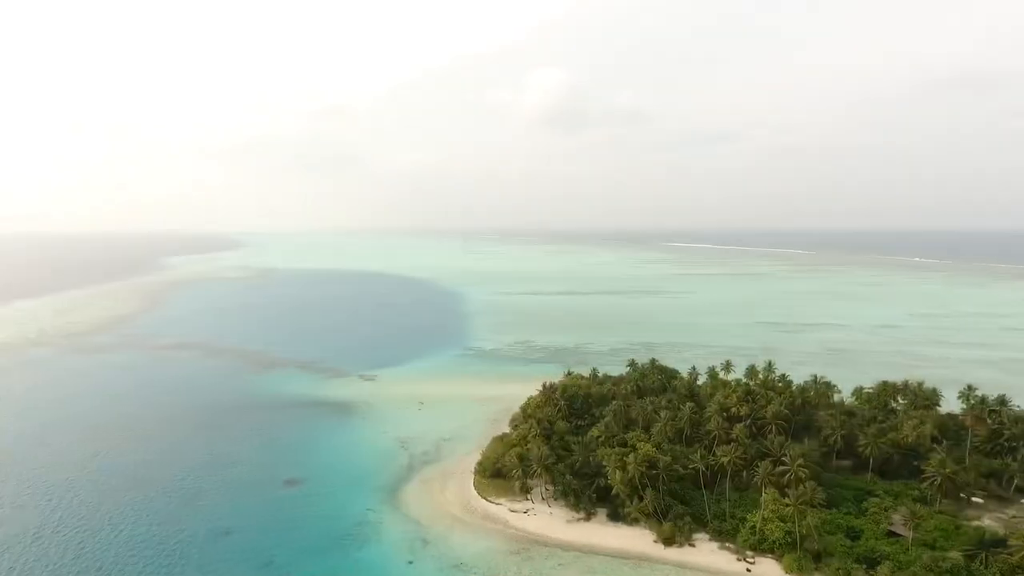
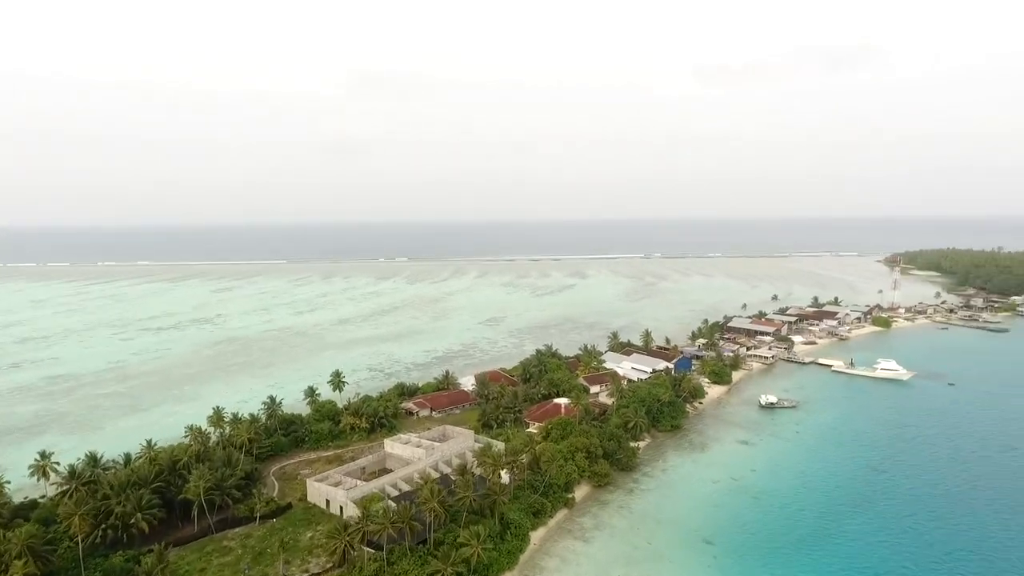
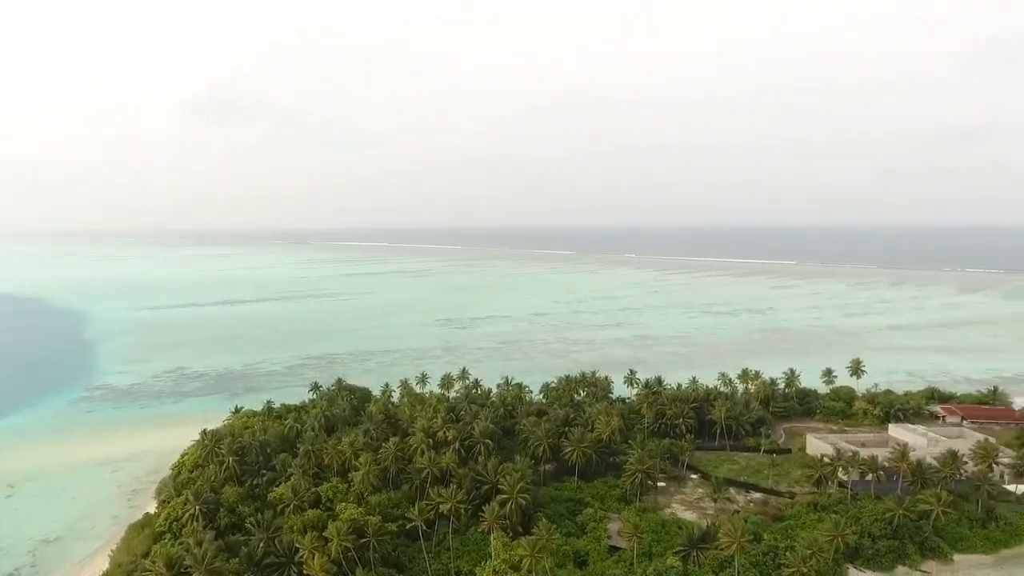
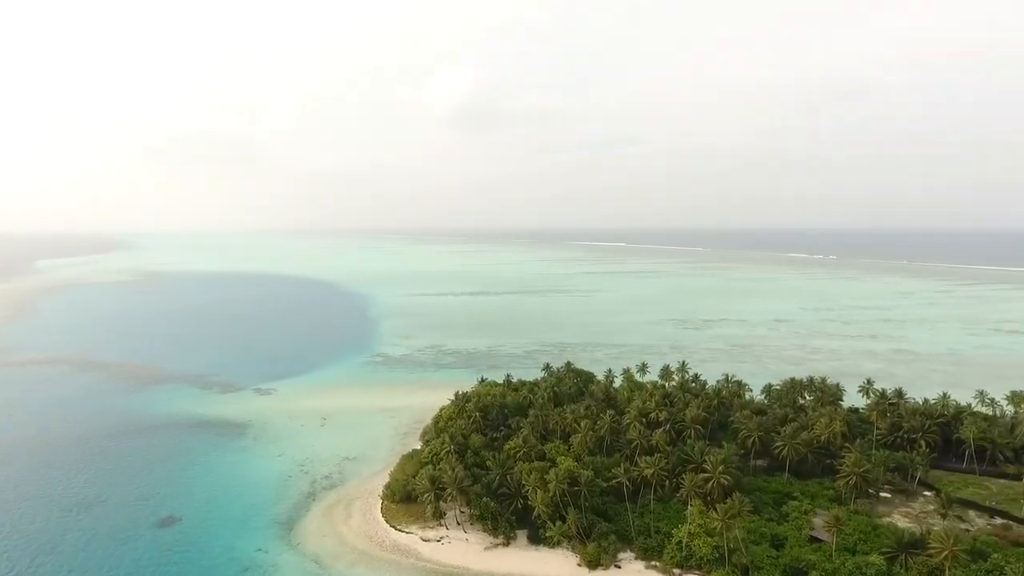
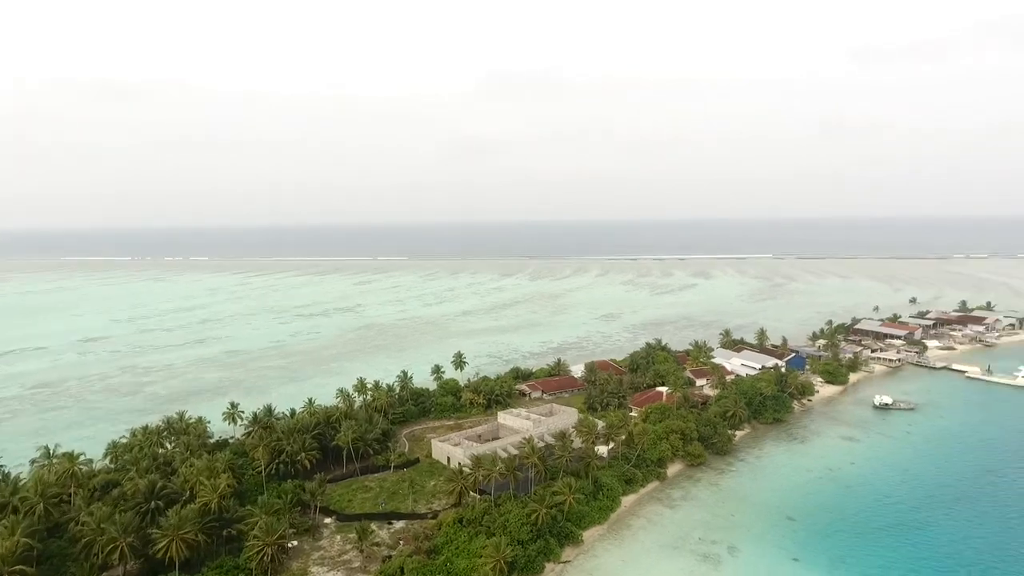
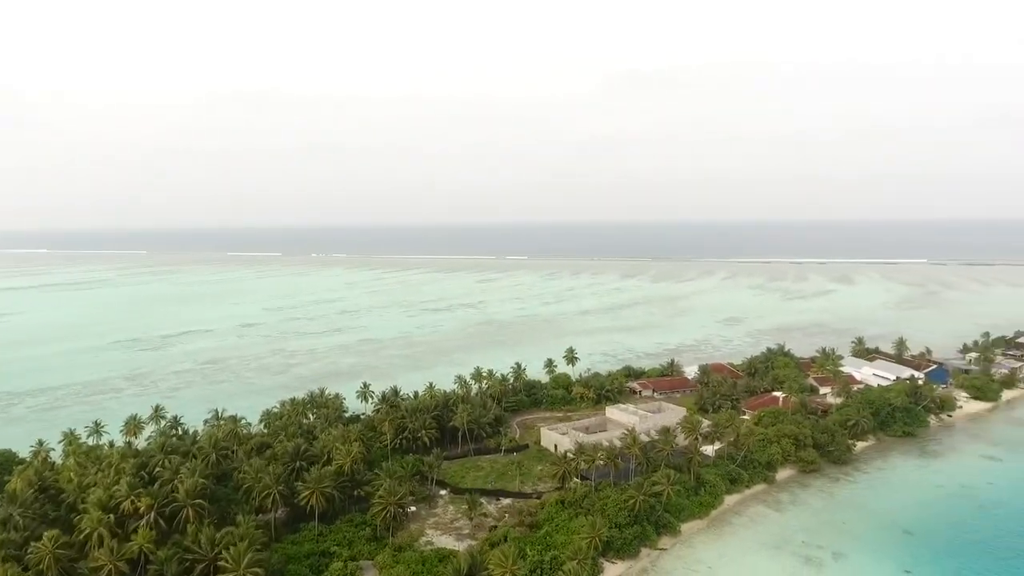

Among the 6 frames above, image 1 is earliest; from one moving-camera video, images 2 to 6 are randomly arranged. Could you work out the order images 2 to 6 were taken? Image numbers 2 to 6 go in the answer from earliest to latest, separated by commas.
4, 3, 6, 5, 2
